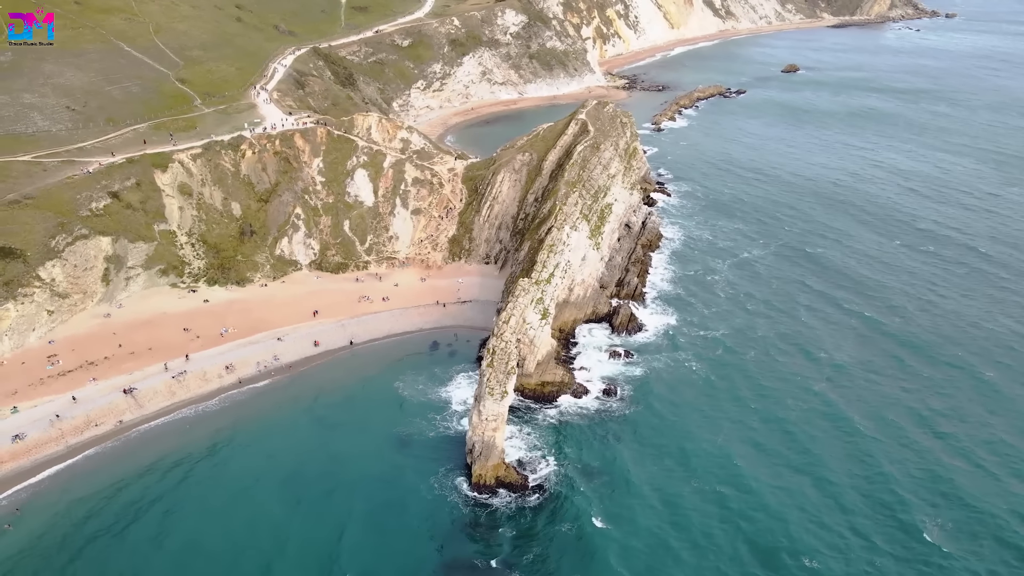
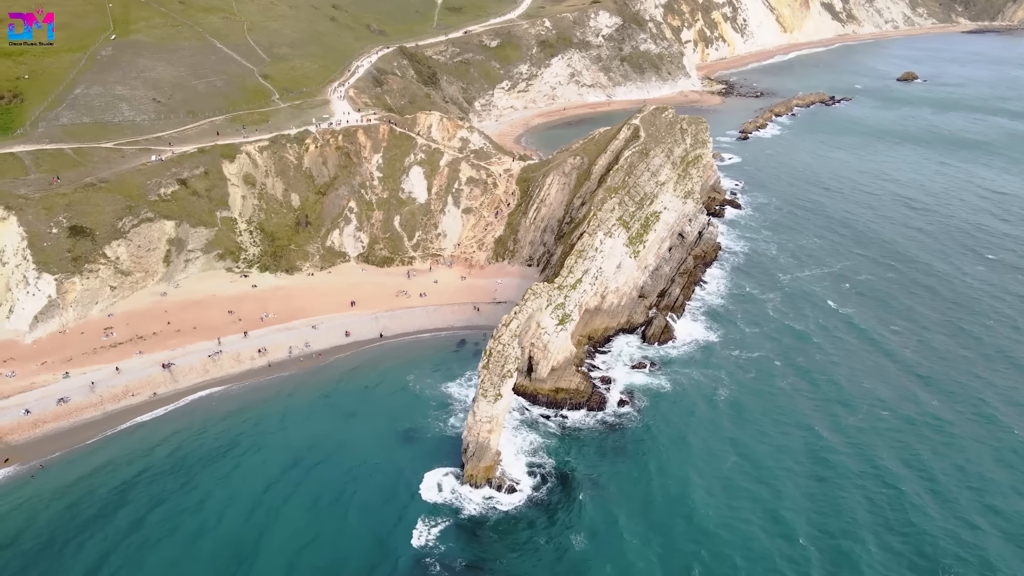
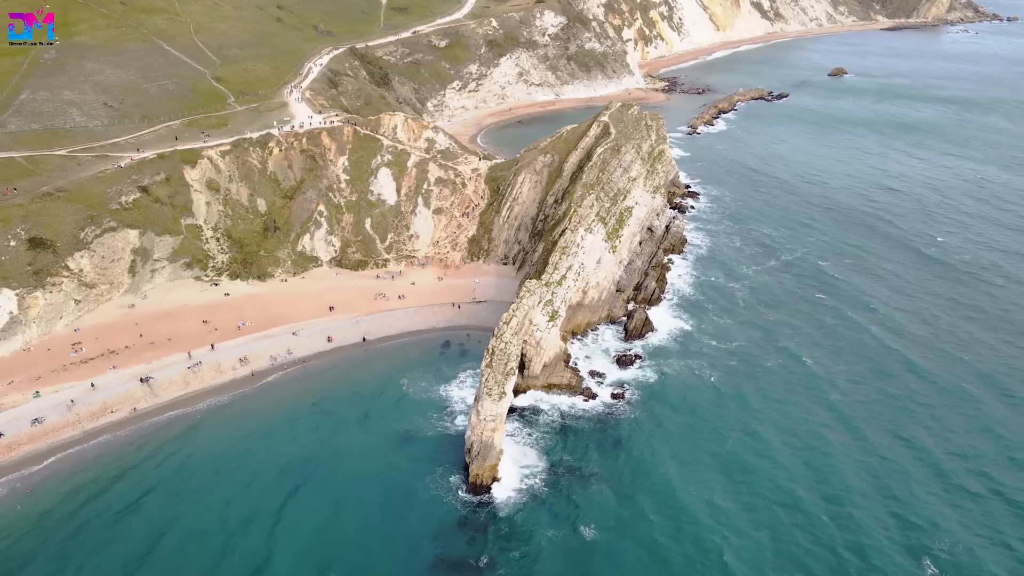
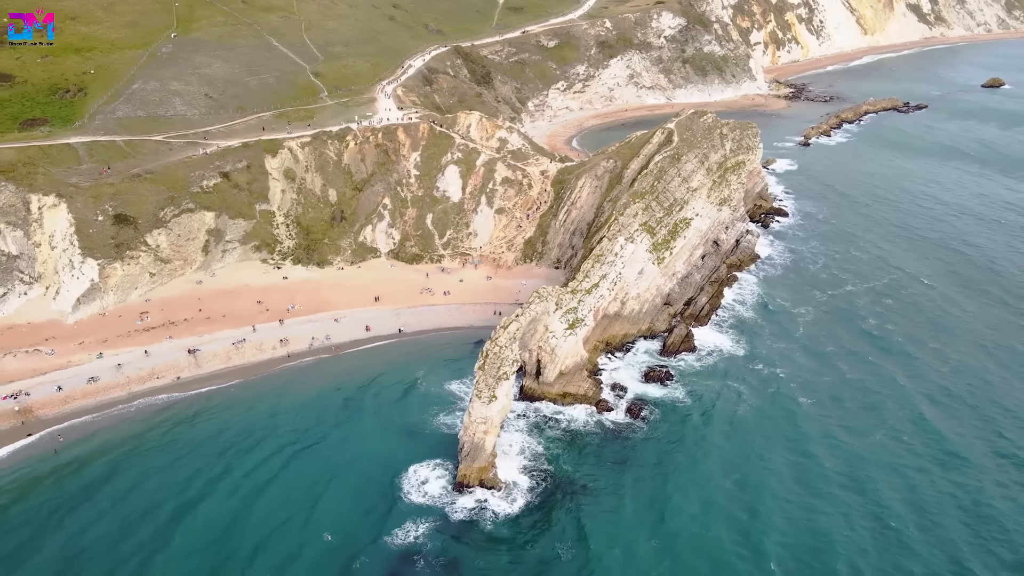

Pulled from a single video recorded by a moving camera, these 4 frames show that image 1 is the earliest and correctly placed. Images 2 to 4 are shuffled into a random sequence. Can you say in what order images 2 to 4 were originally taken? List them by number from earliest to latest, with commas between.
3, 2, 4
